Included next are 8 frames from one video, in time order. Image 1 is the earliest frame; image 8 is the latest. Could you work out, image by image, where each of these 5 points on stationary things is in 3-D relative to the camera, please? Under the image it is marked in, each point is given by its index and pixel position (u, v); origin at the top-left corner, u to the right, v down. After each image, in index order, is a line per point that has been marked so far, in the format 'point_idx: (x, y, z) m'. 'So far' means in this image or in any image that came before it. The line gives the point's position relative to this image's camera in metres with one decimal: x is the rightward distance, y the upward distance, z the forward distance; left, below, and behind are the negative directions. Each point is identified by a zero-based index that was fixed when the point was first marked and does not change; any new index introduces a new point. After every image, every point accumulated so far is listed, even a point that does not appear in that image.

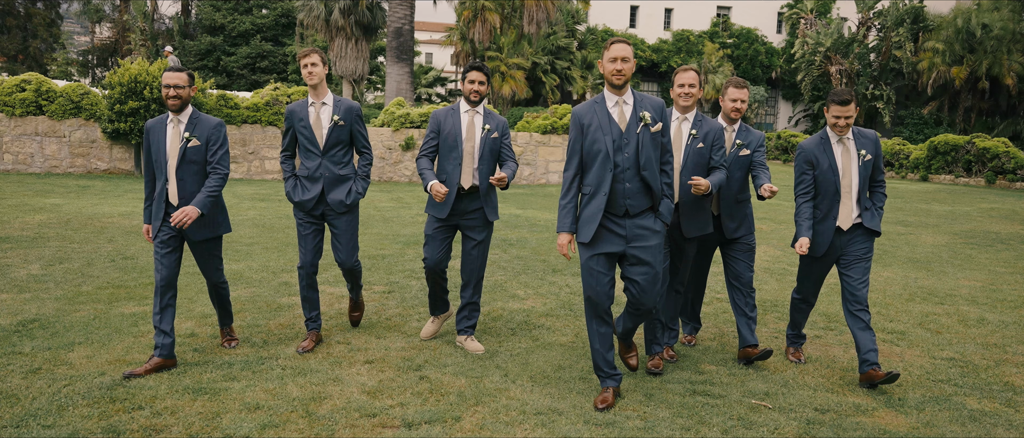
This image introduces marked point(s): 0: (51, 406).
0: (-2.3, -0.9, +4.0) m
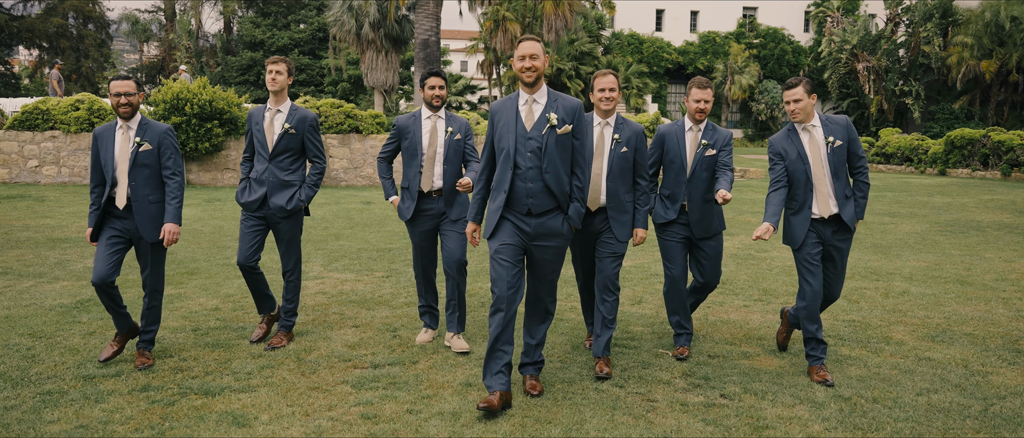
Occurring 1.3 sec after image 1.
0: (-2.6, -0.9, +5.1) m
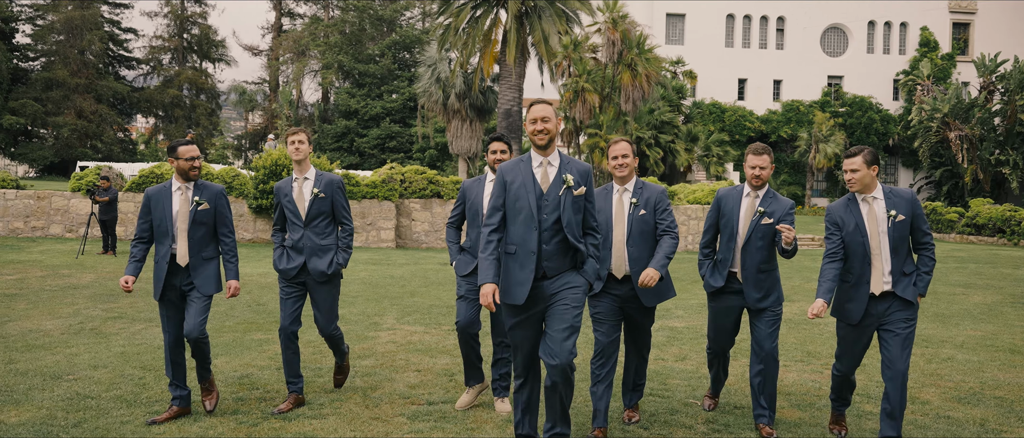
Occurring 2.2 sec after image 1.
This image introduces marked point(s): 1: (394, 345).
0: (-2.3, -1.2, +6.0) m
1: (-1.1, -1.2, +7.7) m
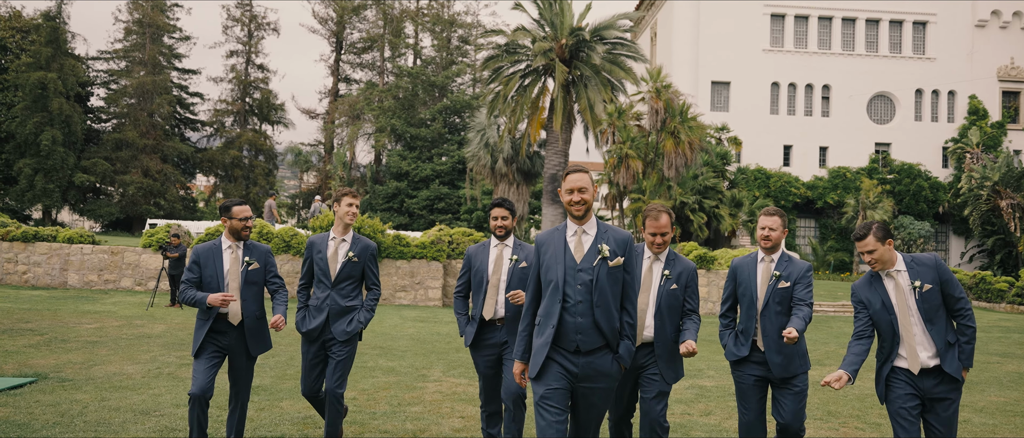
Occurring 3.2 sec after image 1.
0: (-2.0, -1.7, +6.7) m
1: (-0.7, -1.8, +8.3) m
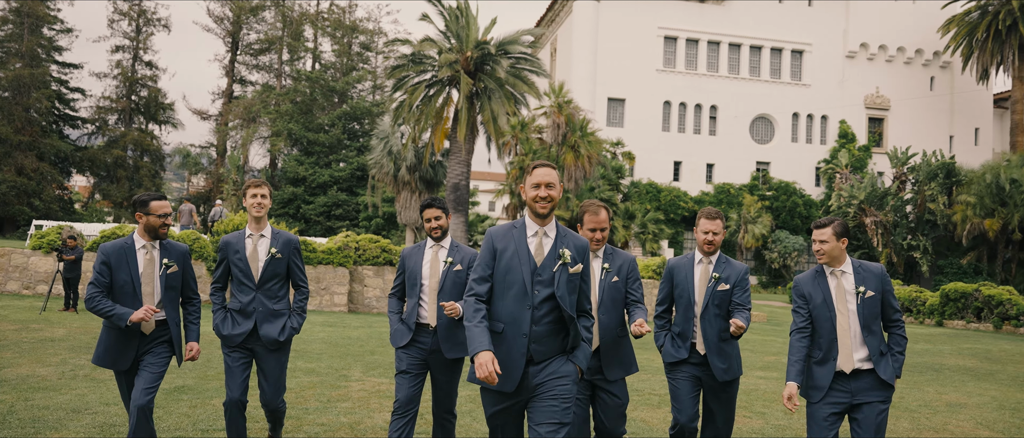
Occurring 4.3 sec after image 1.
0: (-2.6, -1.7, +7.0) m
1: (-1.6, -1.9, +8.8) m
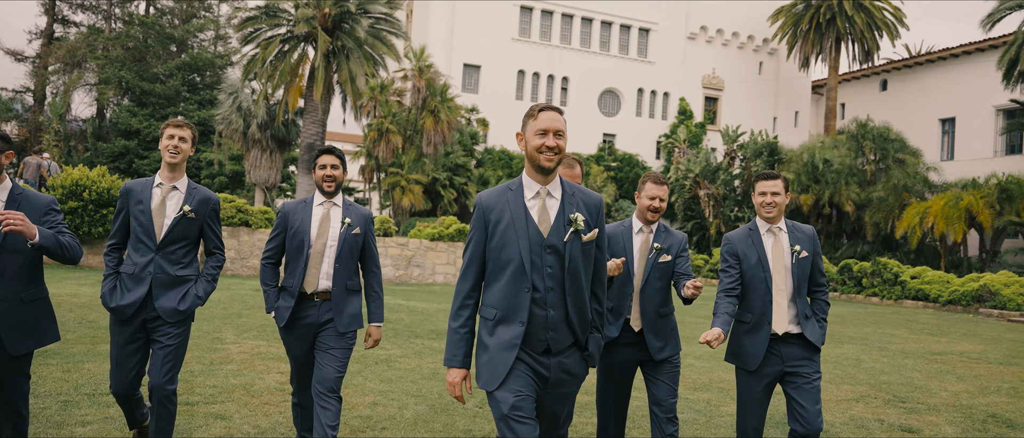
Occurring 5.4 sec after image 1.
0: (-3.6, -1.4, +6.7) m
1: (-2.9, -1.5, +8.7) m
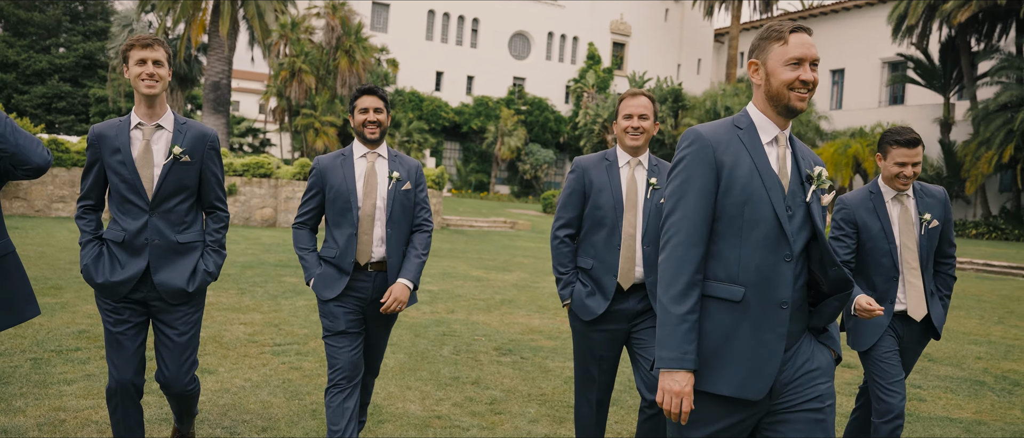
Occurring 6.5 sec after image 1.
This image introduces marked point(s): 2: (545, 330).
0: (-3.8, -1.0, +6.5) m
1: (-3.3, -0.9, +8.5) m
2: (+0.3, -1.2, +8.3) m
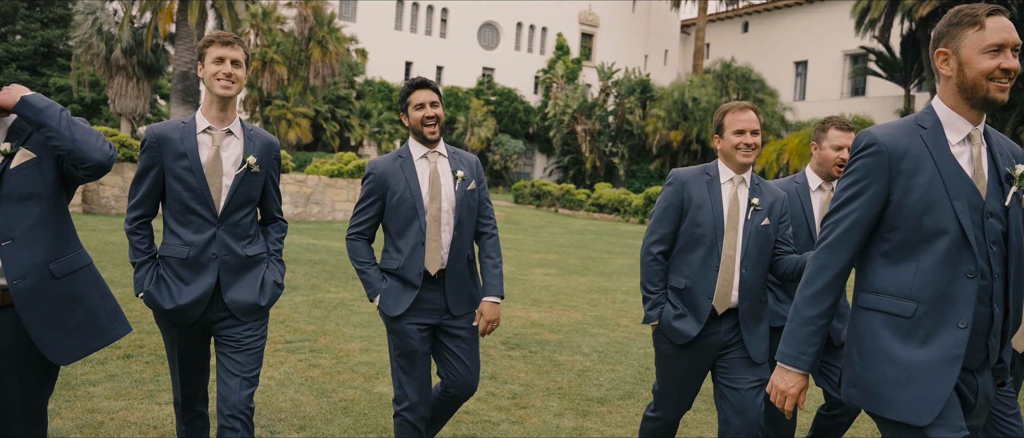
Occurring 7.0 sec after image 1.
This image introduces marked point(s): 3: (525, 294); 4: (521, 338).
0: (-3.7, -1.0, +6.4) m
1: (-3.3, -0.9, +8.5) m
2: (+0.3, -1.1, +8.4) m
3: (+0.2, -1.0, +10.5) m
4: (+0.1, -1.1, +7.4) m
